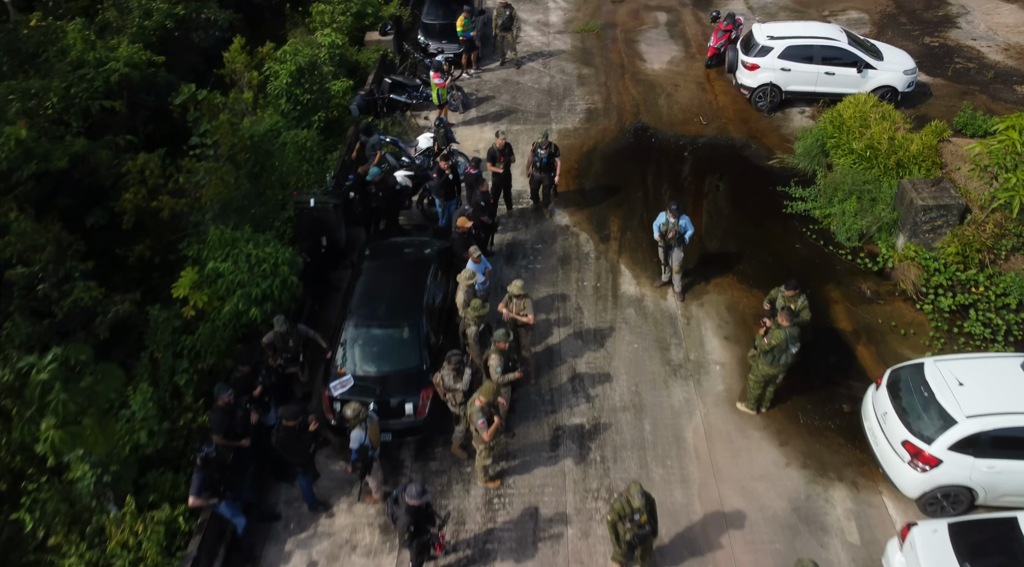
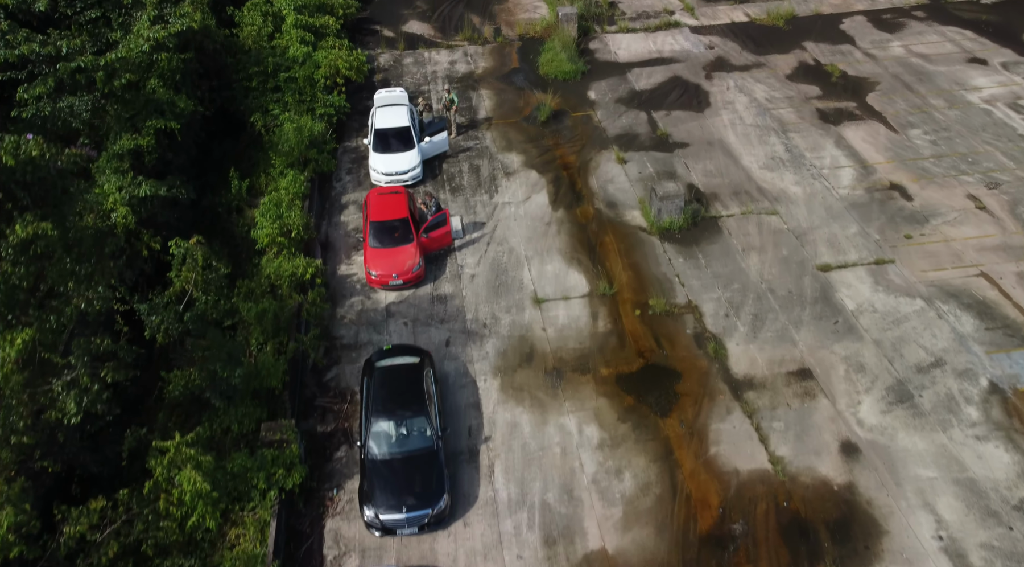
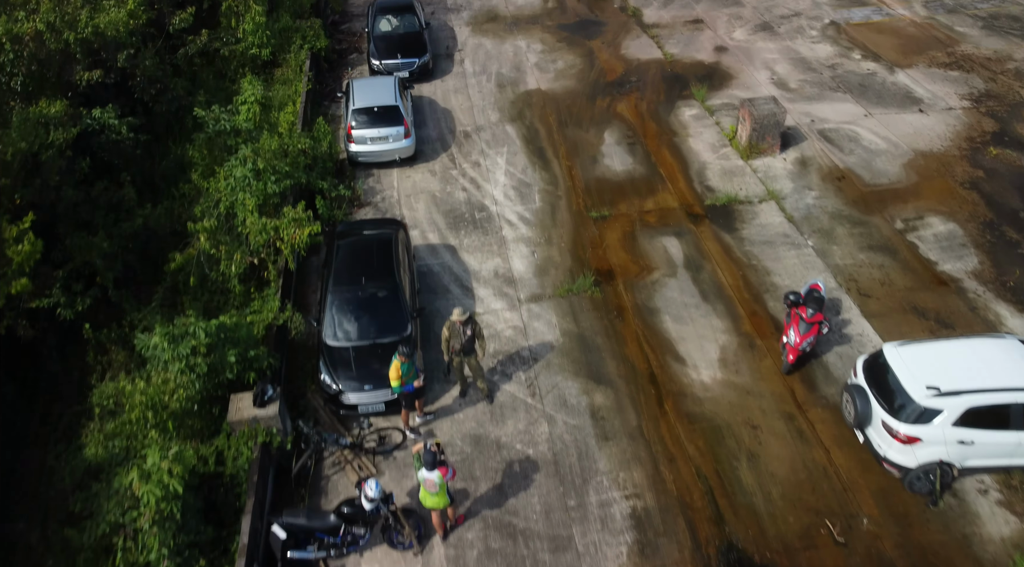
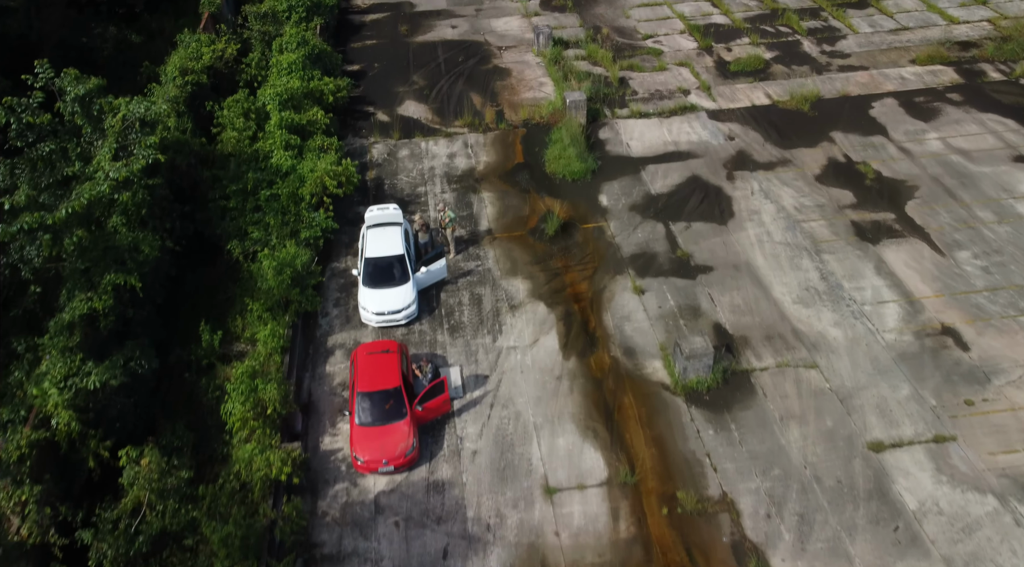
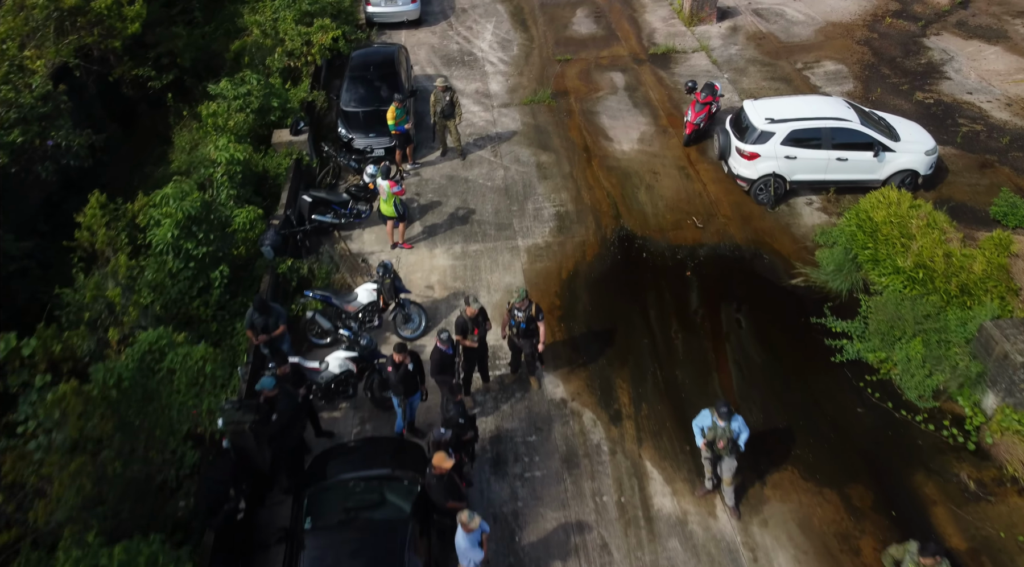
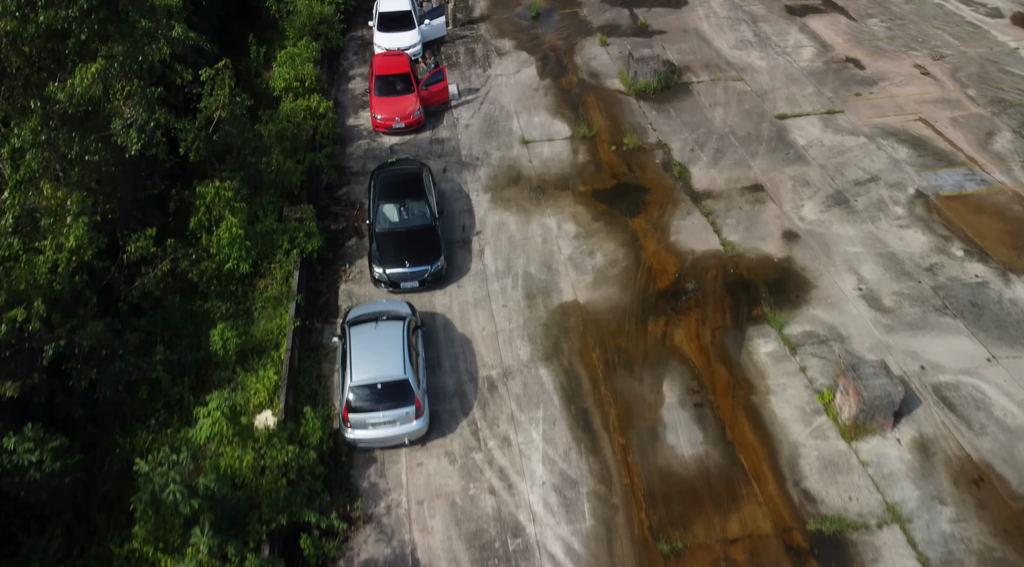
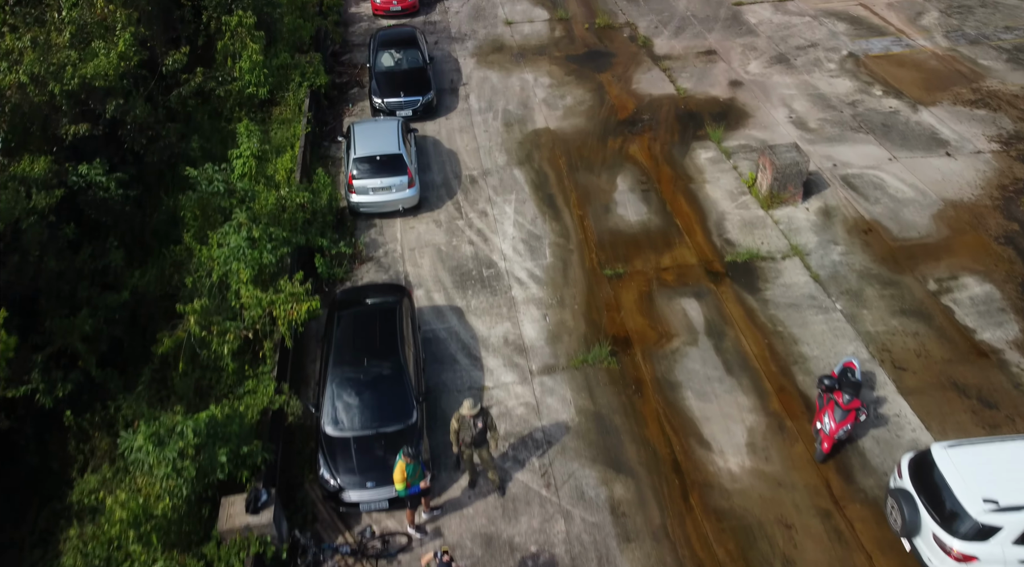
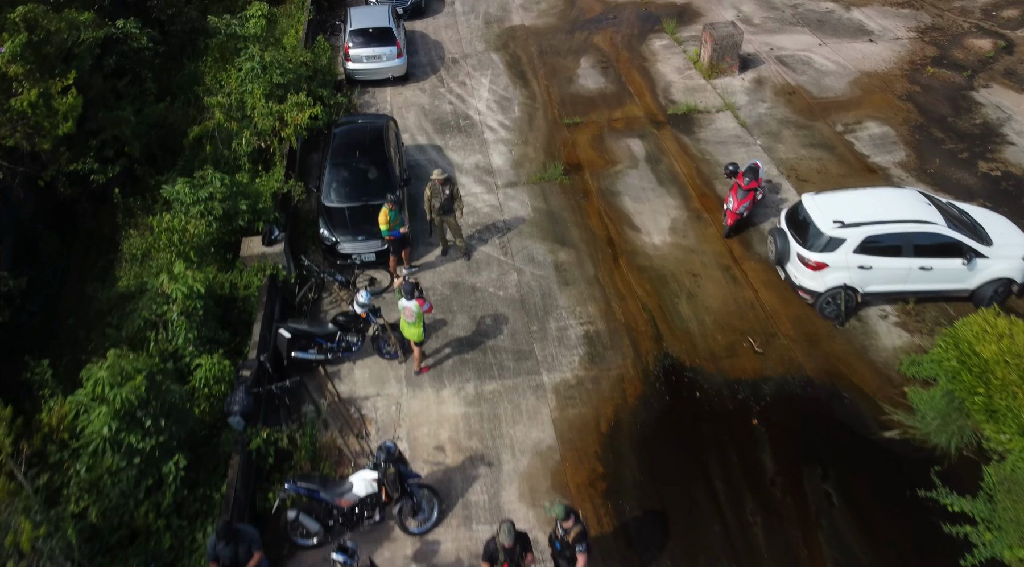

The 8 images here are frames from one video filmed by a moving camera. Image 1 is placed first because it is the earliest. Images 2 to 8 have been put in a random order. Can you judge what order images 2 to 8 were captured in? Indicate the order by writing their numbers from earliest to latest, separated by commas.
5, 8, 3, 7, 6, 2, 4
